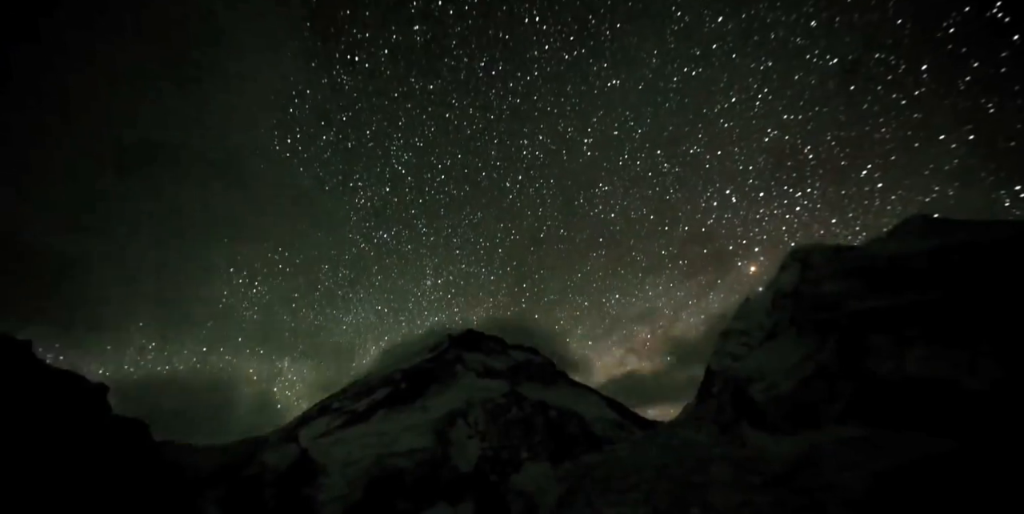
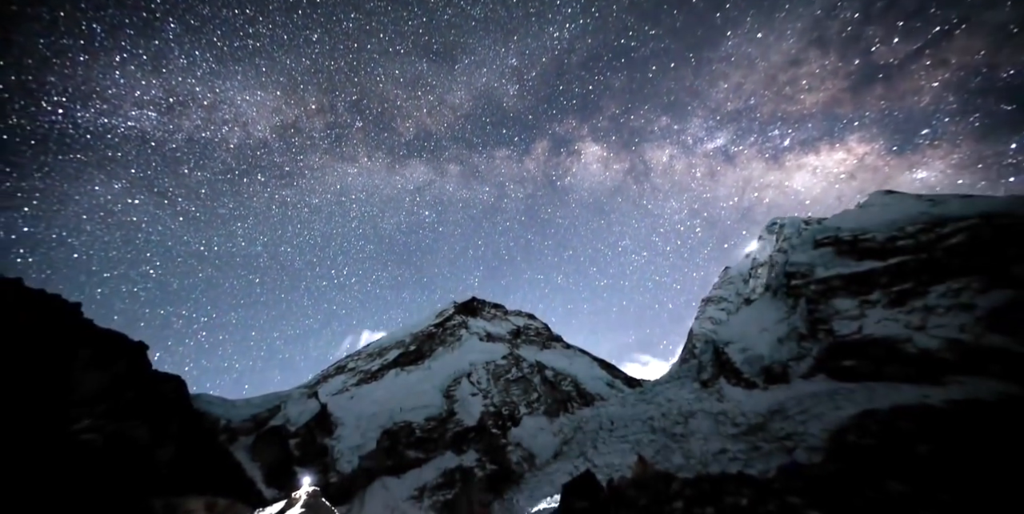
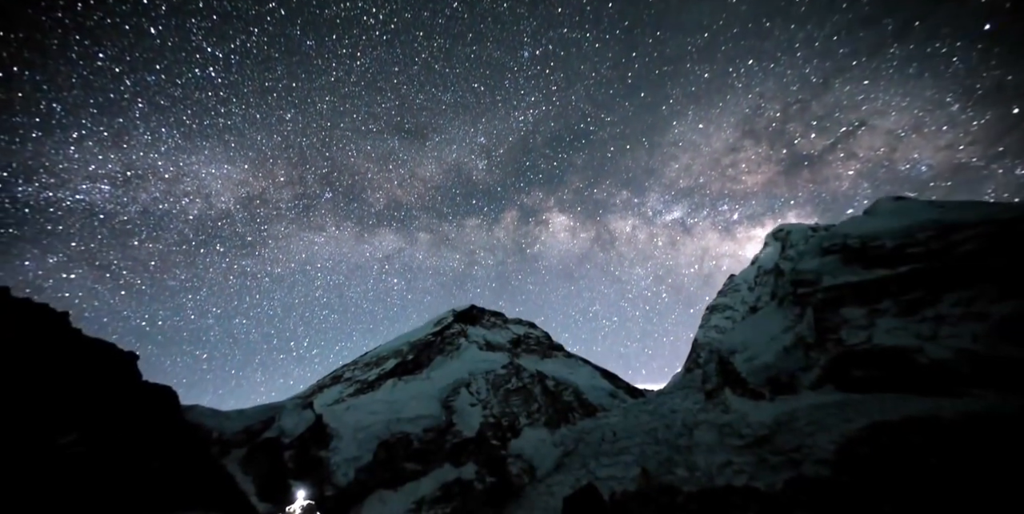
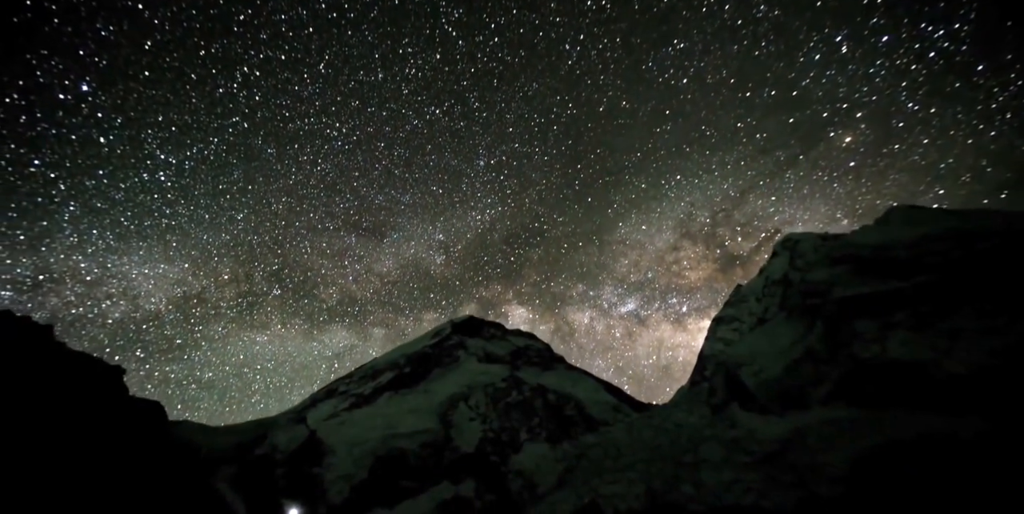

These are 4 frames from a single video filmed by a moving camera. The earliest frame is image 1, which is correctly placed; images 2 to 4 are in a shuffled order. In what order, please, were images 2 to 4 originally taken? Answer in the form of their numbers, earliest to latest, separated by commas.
4, 3, 2
